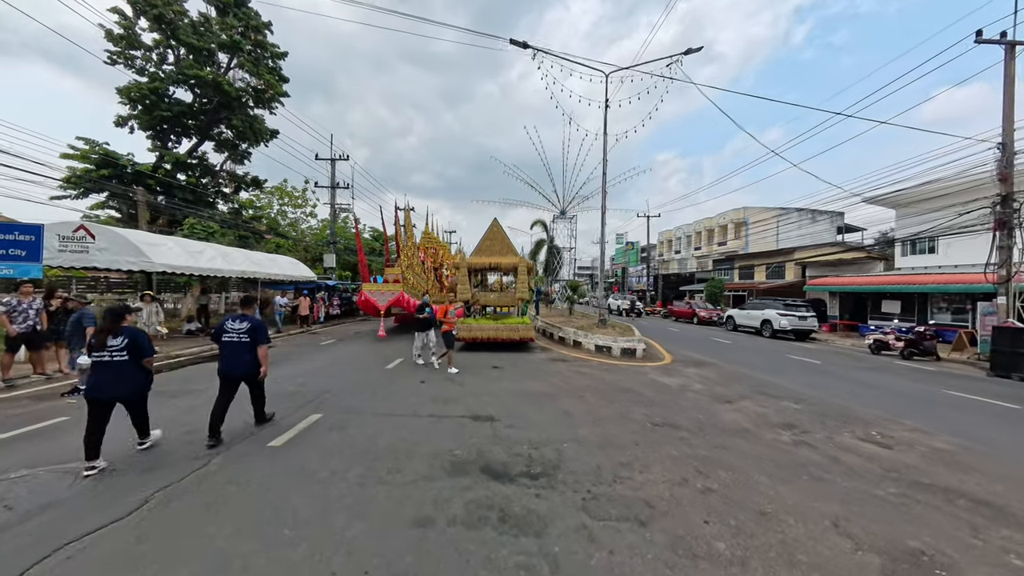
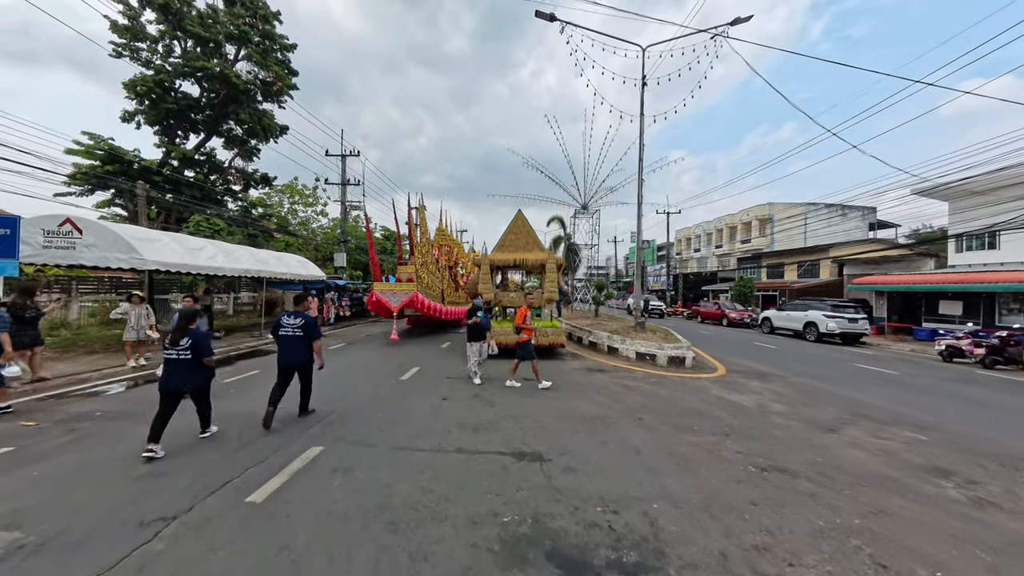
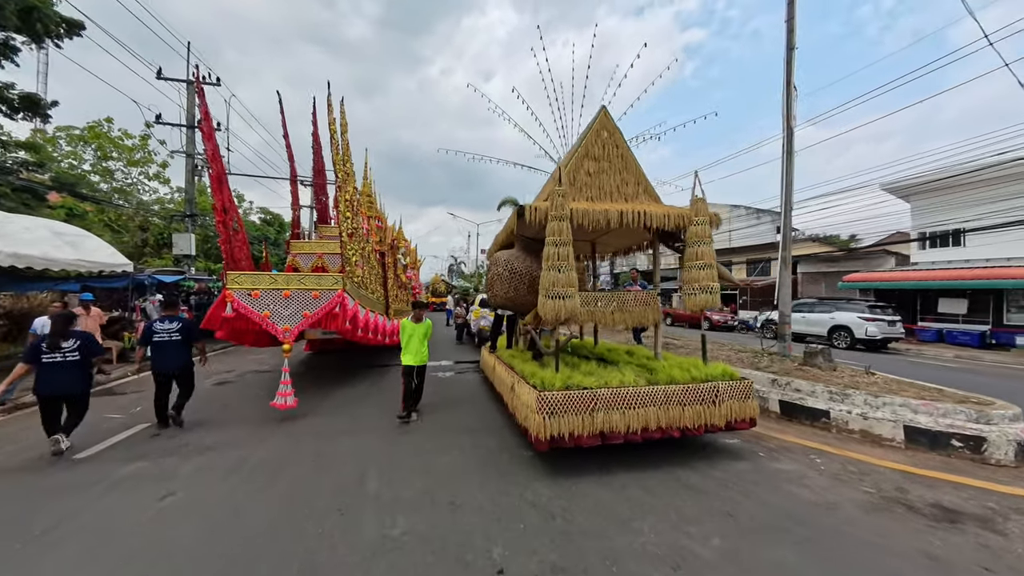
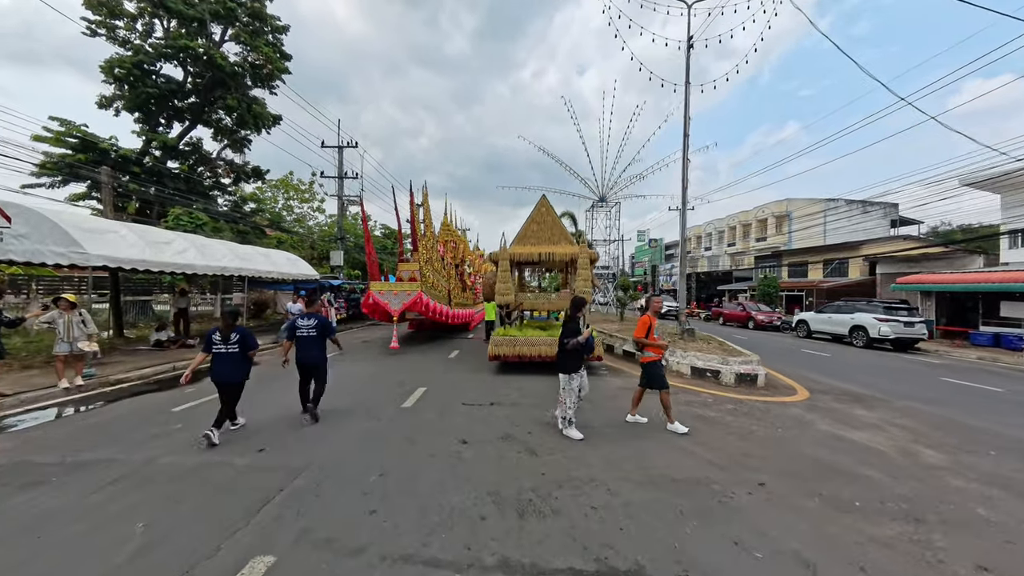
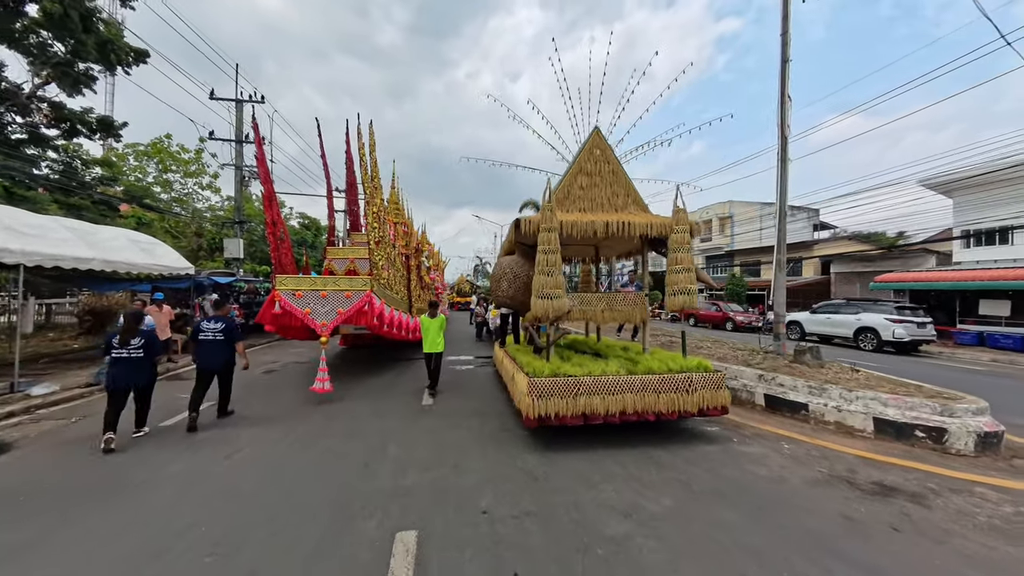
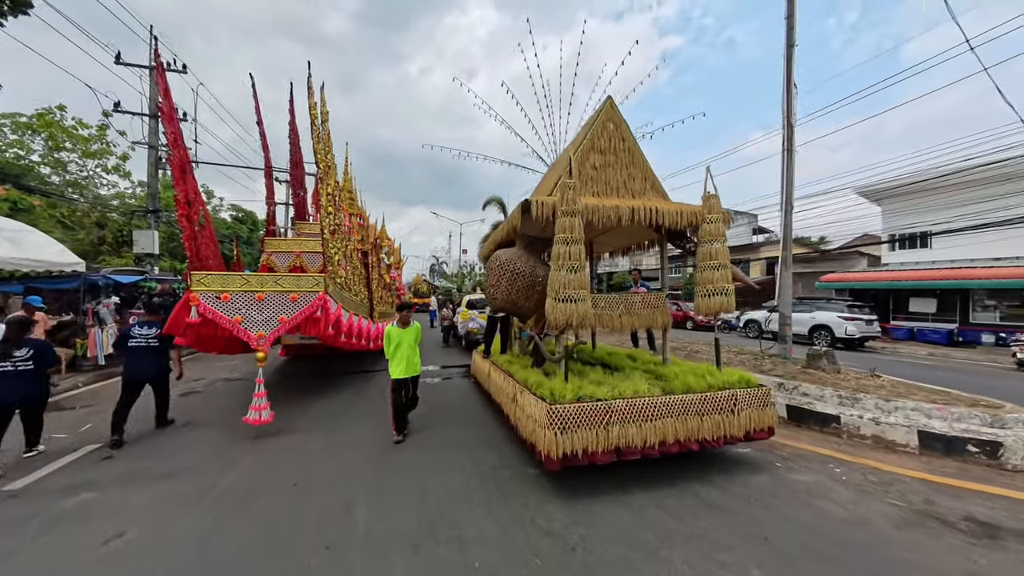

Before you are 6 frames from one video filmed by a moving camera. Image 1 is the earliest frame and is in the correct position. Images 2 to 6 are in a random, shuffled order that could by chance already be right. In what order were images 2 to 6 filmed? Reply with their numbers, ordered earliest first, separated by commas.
2, 4, 5, 3, 6
